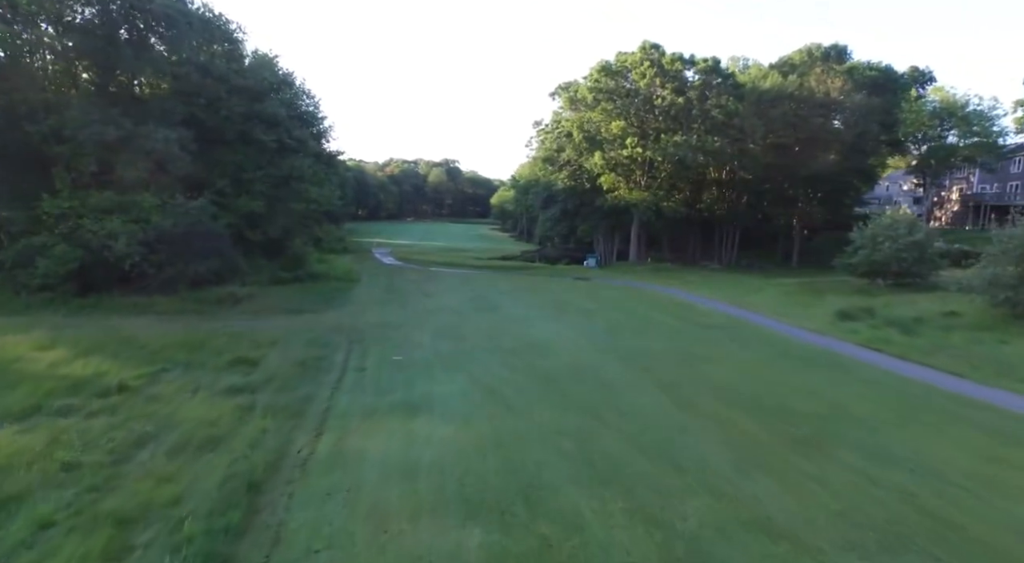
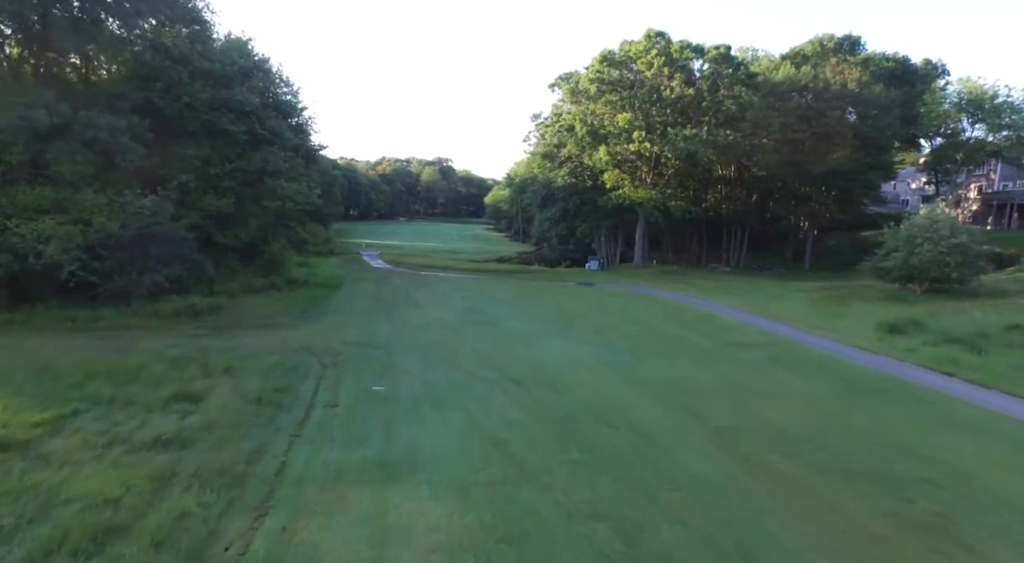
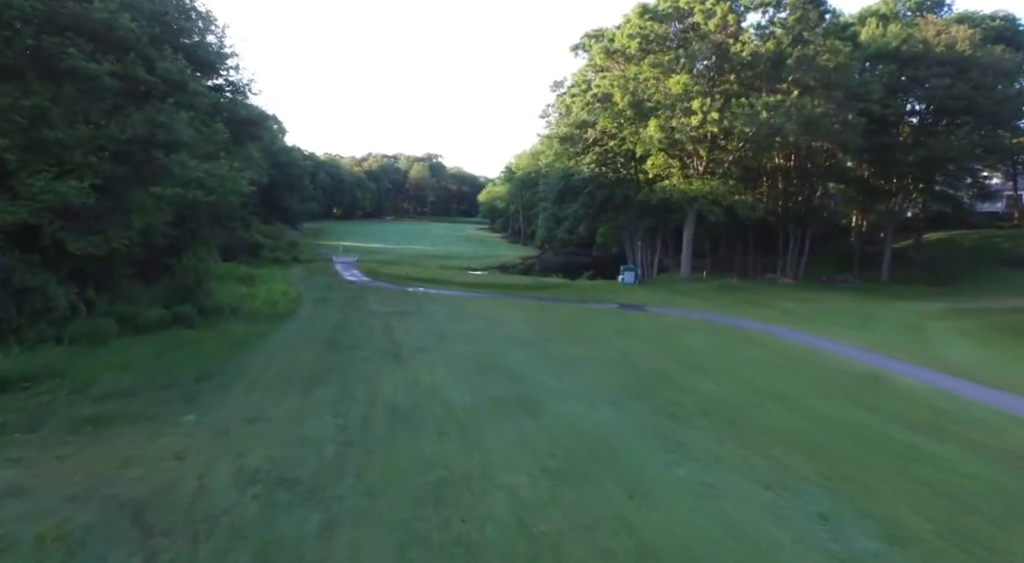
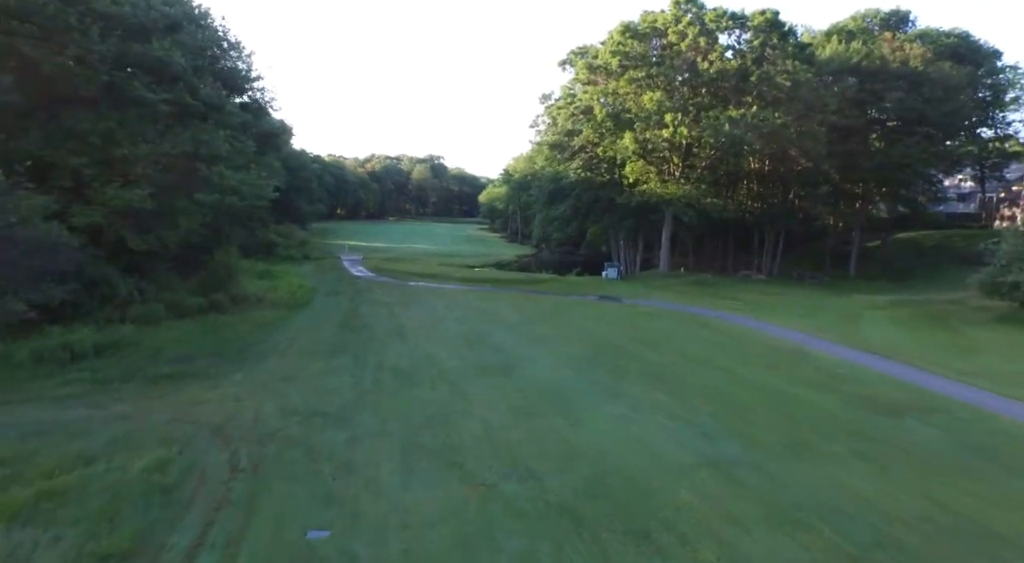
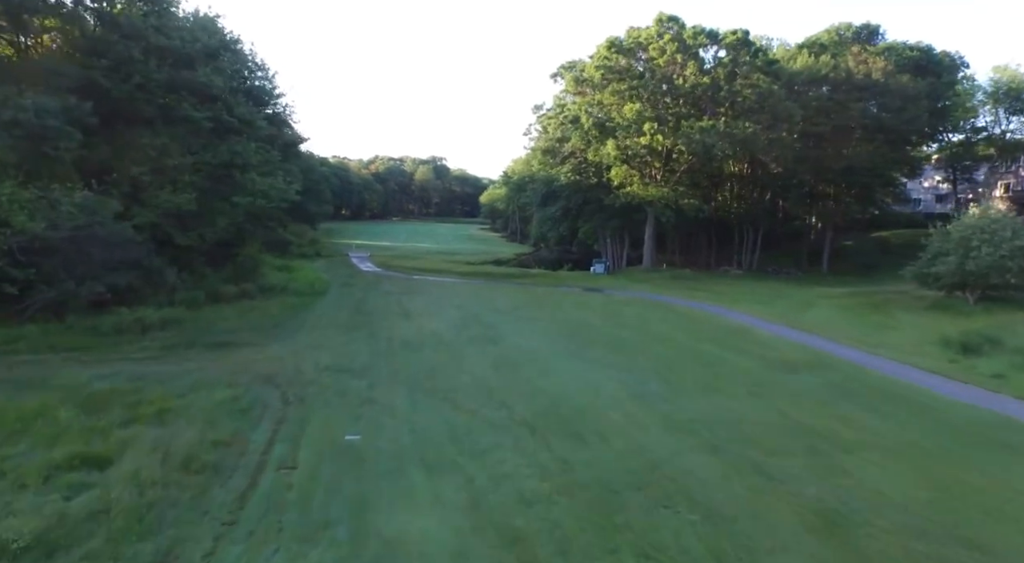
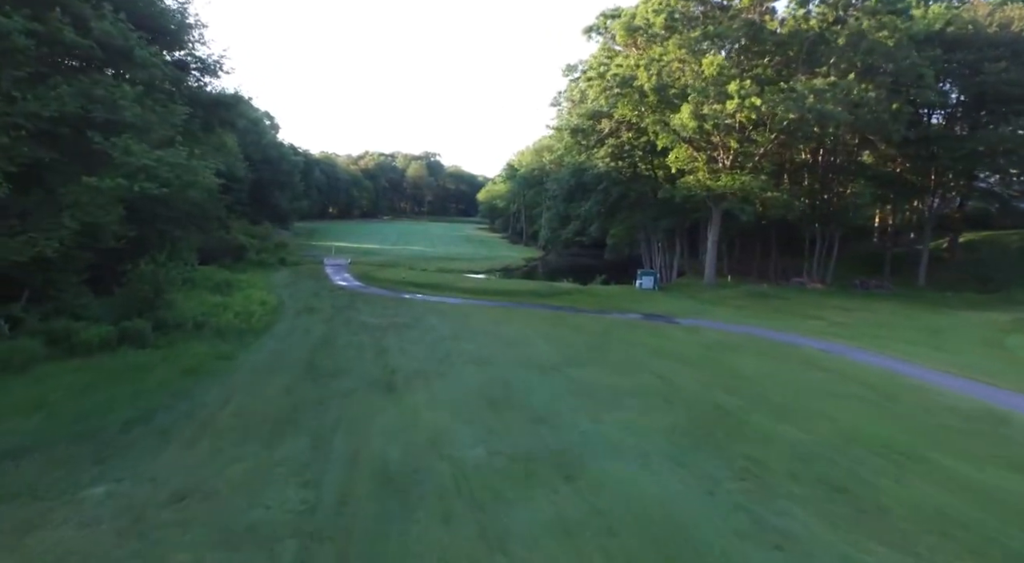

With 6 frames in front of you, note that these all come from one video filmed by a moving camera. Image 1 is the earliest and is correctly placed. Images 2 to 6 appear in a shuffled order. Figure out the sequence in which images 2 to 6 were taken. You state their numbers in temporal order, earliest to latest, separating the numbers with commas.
2, 5, 4, 3, 6
